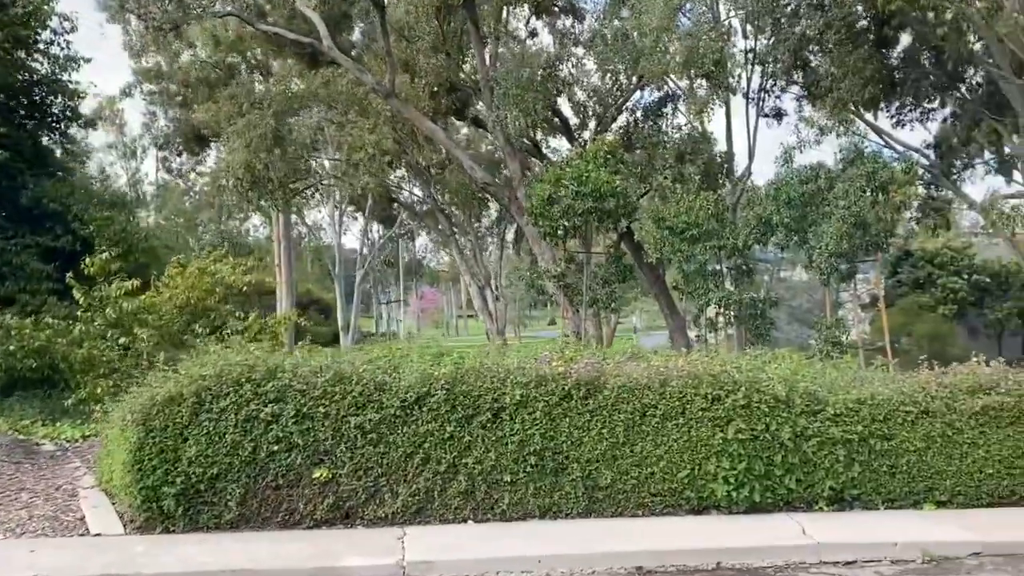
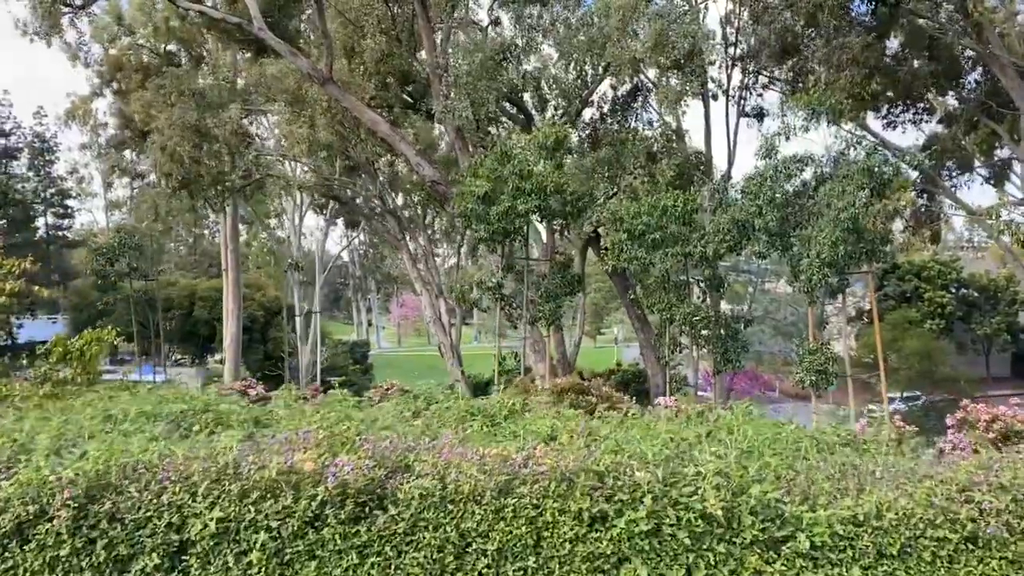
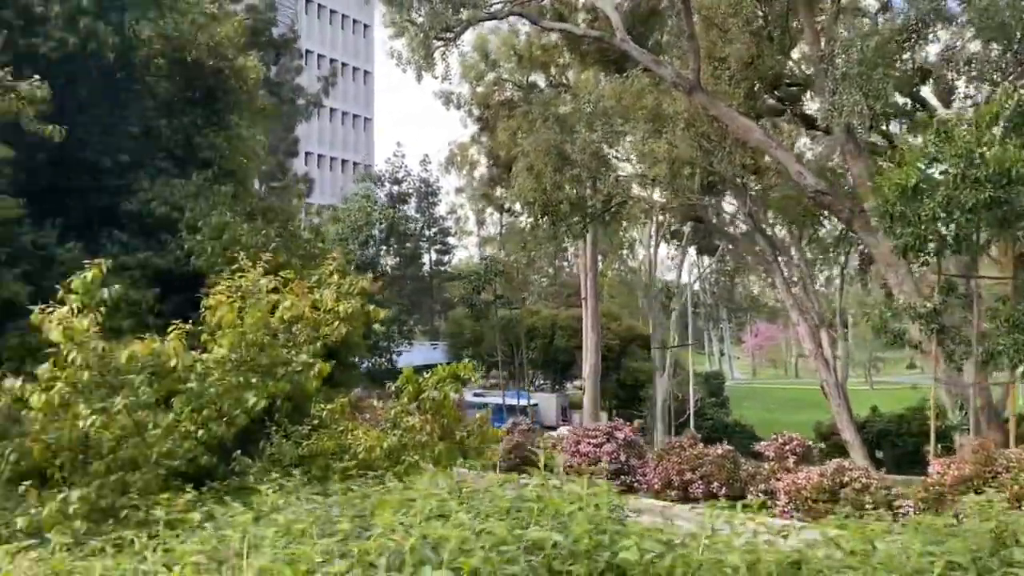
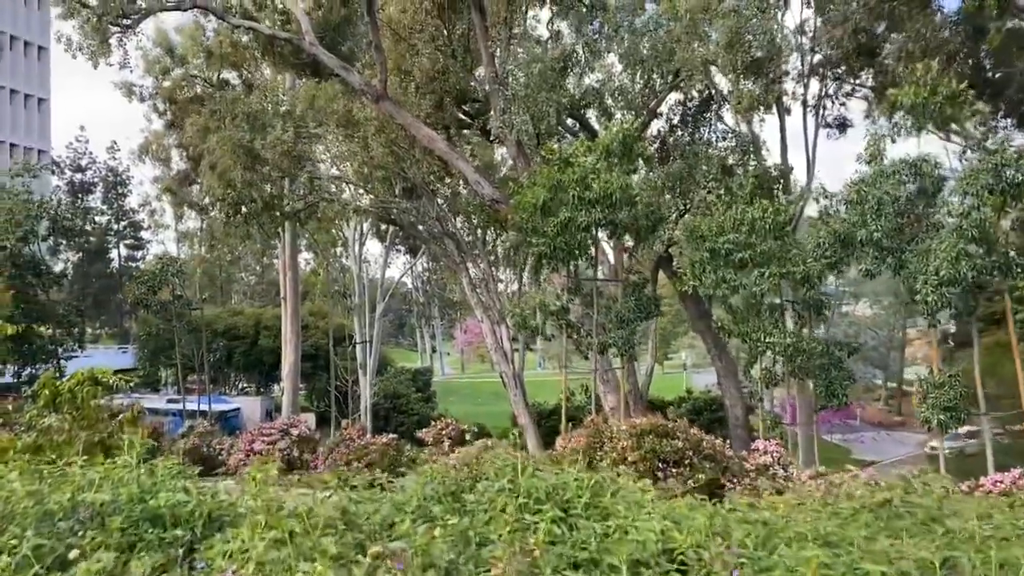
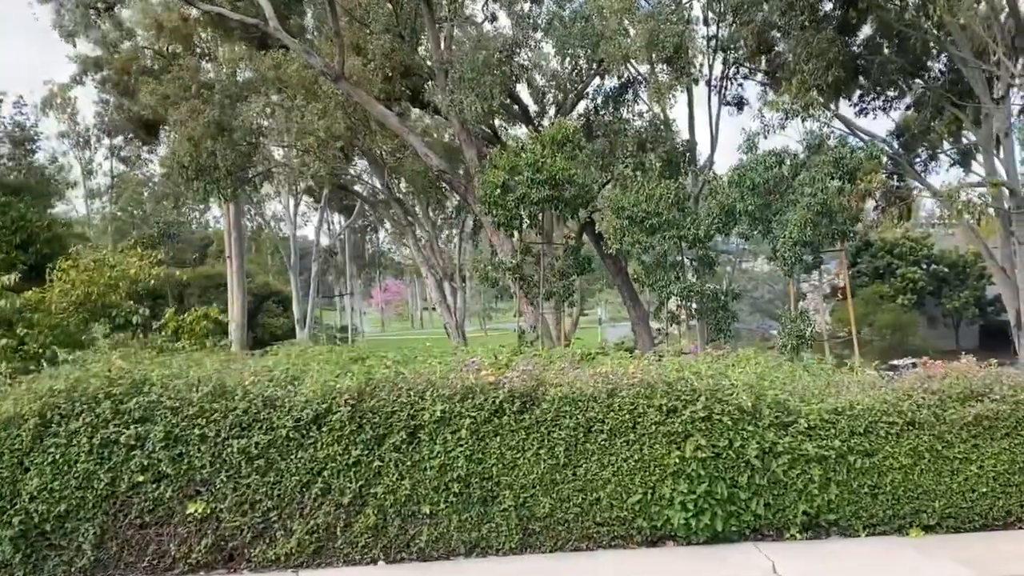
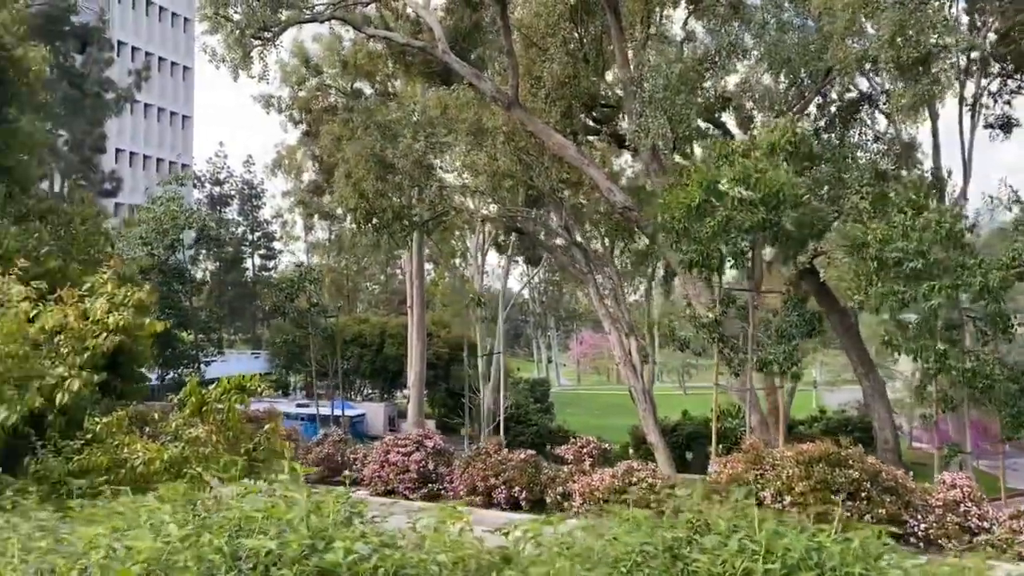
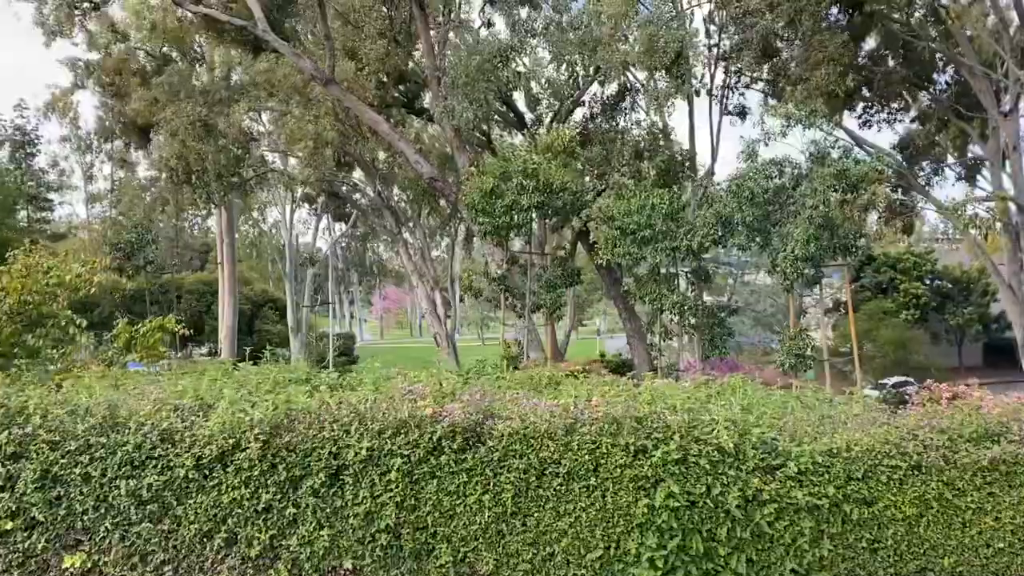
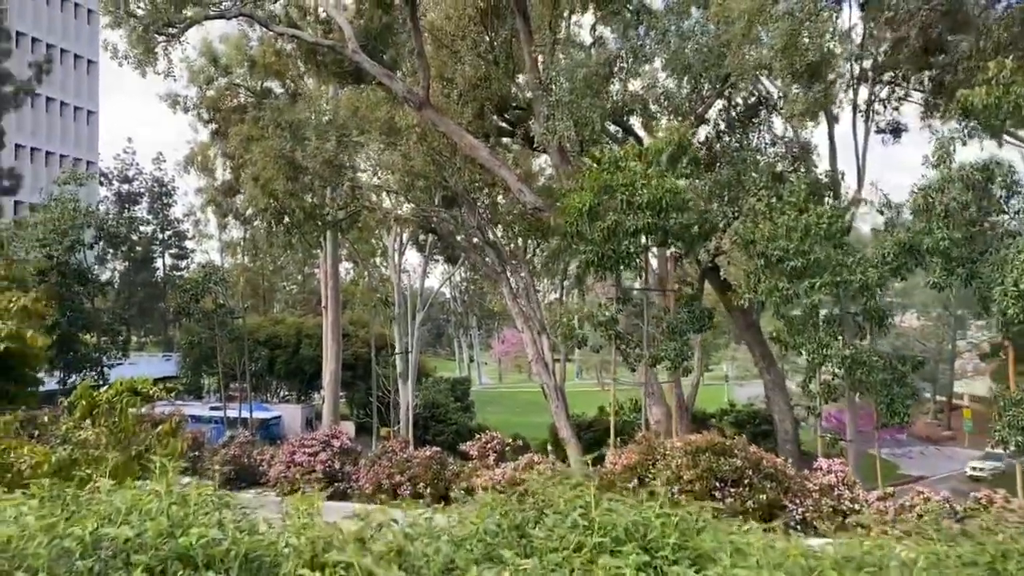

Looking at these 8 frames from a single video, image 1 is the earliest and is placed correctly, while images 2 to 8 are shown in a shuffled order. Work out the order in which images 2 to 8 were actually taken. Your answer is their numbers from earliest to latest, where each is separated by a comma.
5, 7, 2, 4, 8, 6, 3
